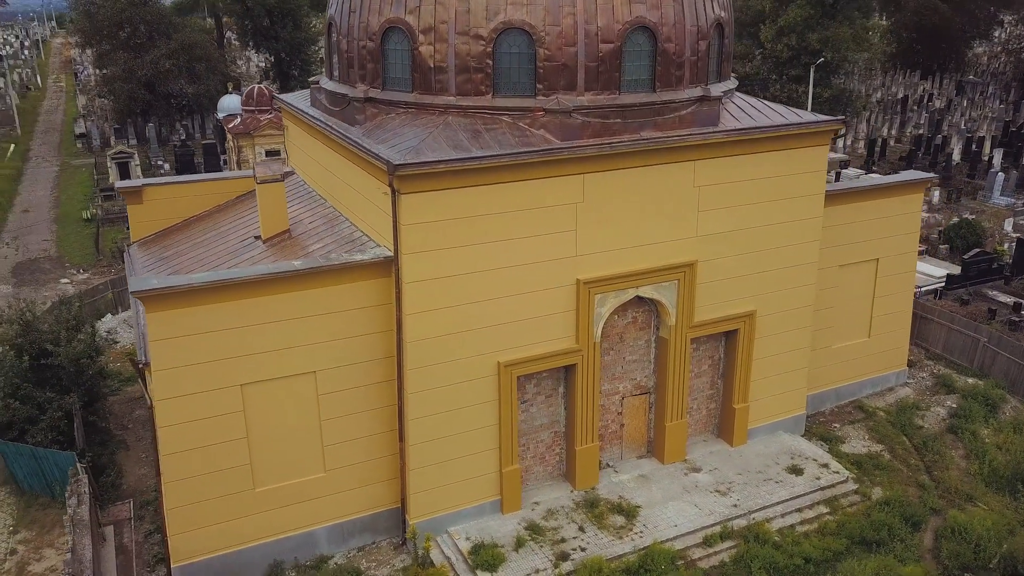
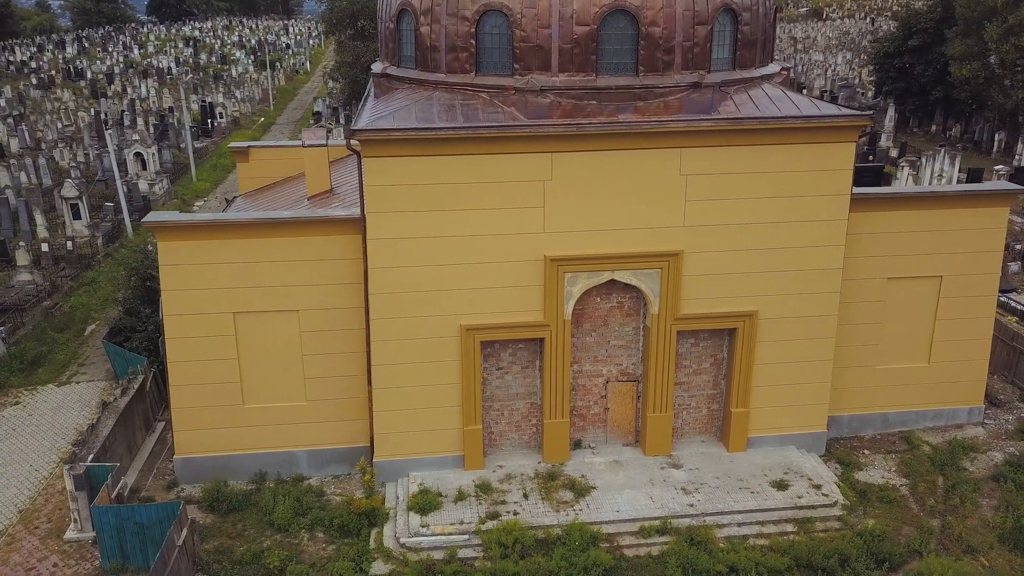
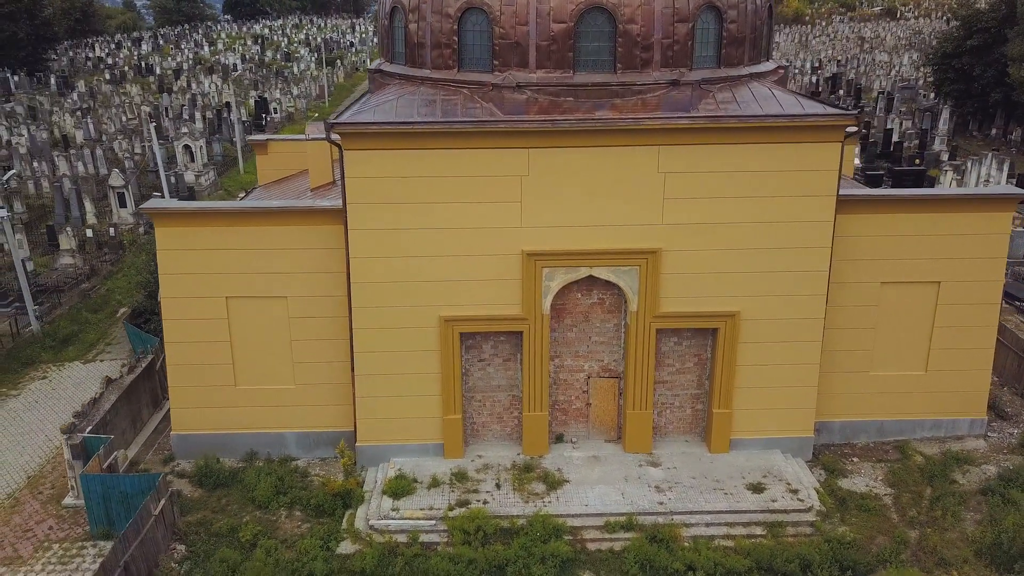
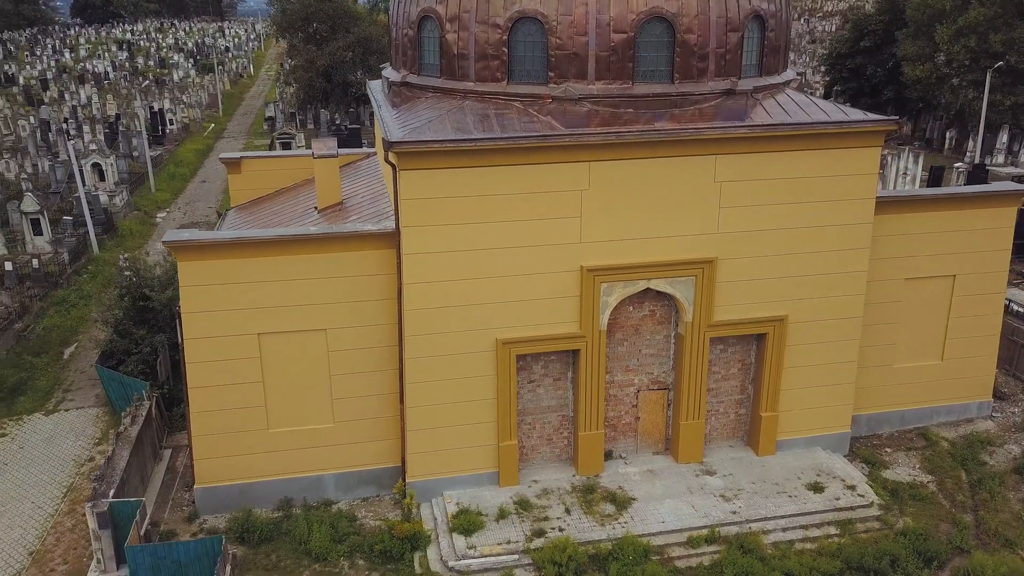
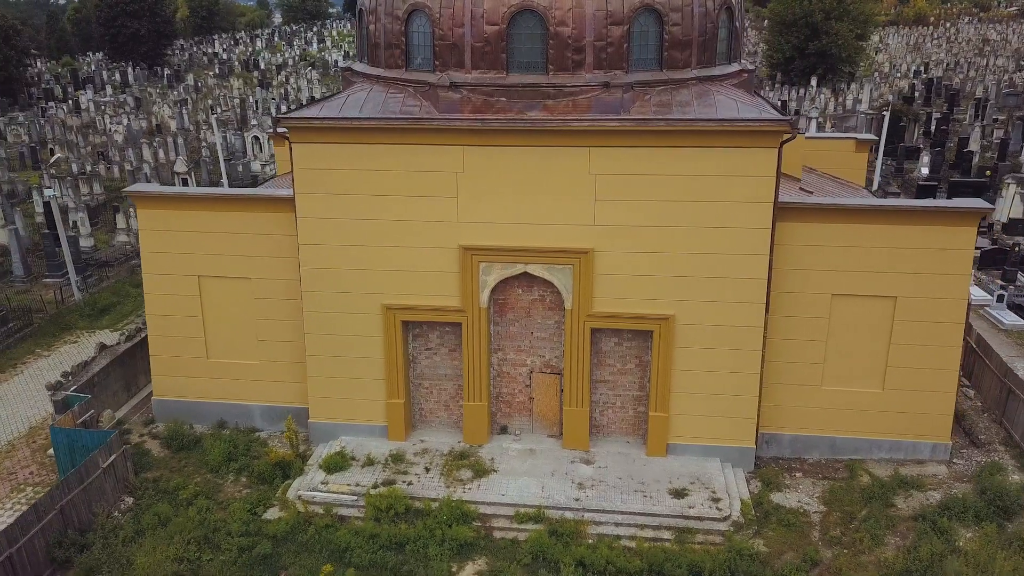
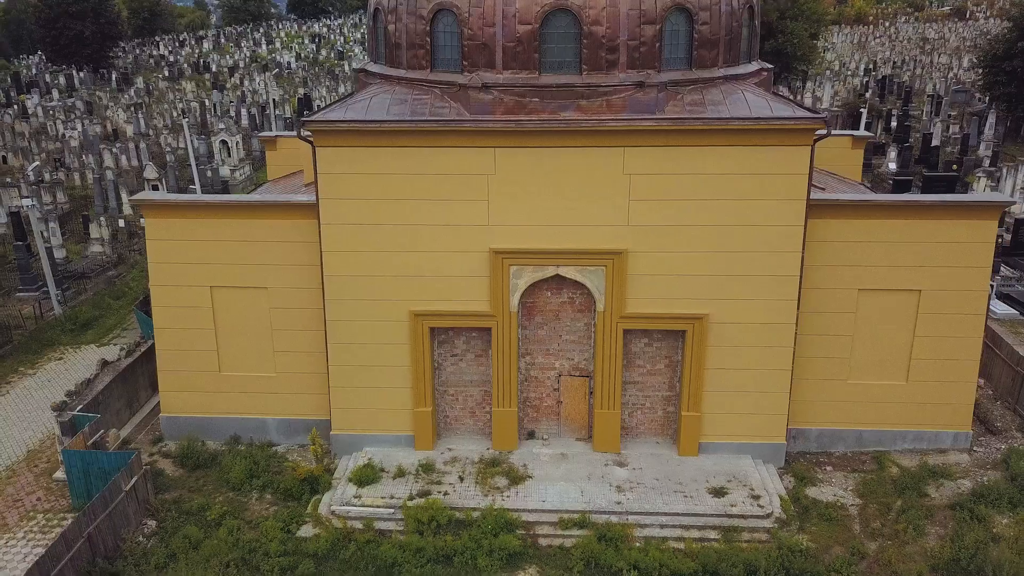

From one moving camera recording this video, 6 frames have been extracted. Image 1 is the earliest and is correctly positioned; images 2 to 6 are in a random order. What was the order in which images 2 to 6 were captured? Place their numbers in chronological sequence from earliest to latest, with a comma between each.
4, 2, 3, 6, 5
